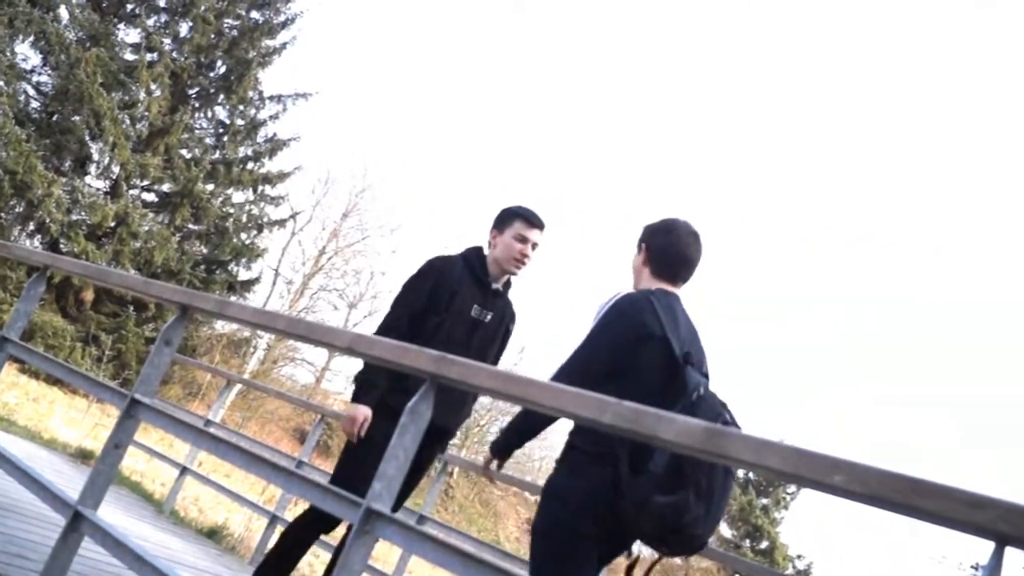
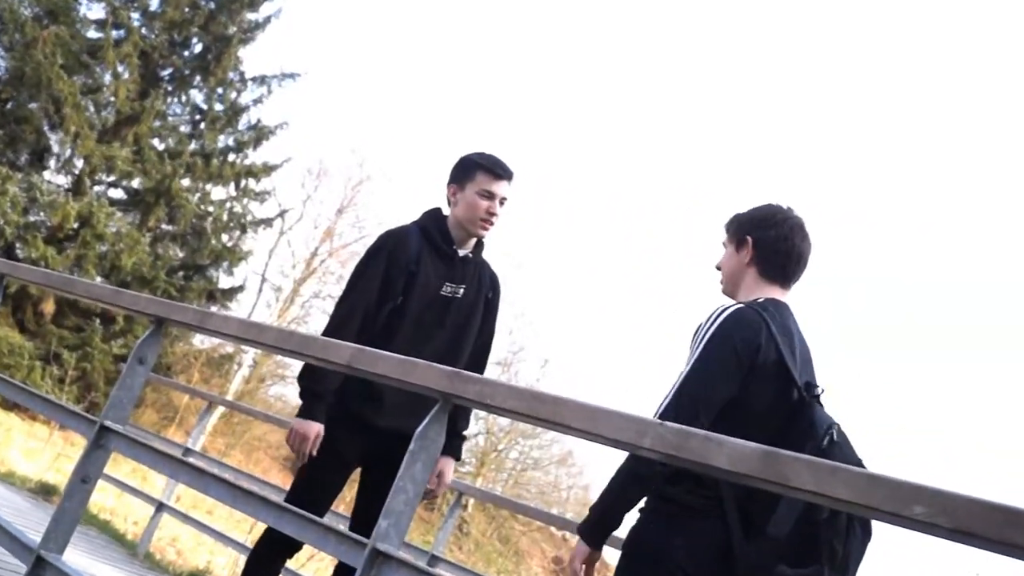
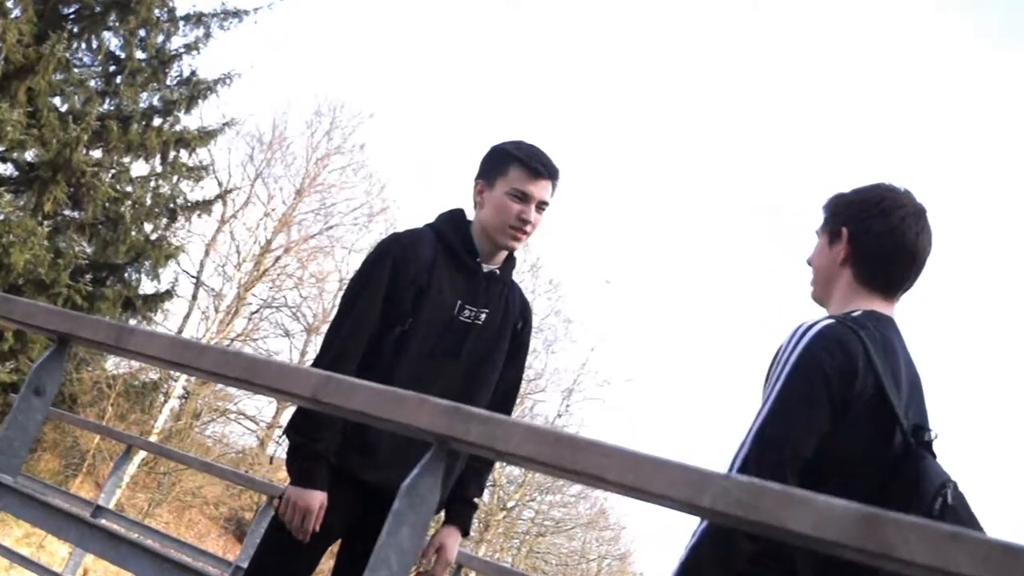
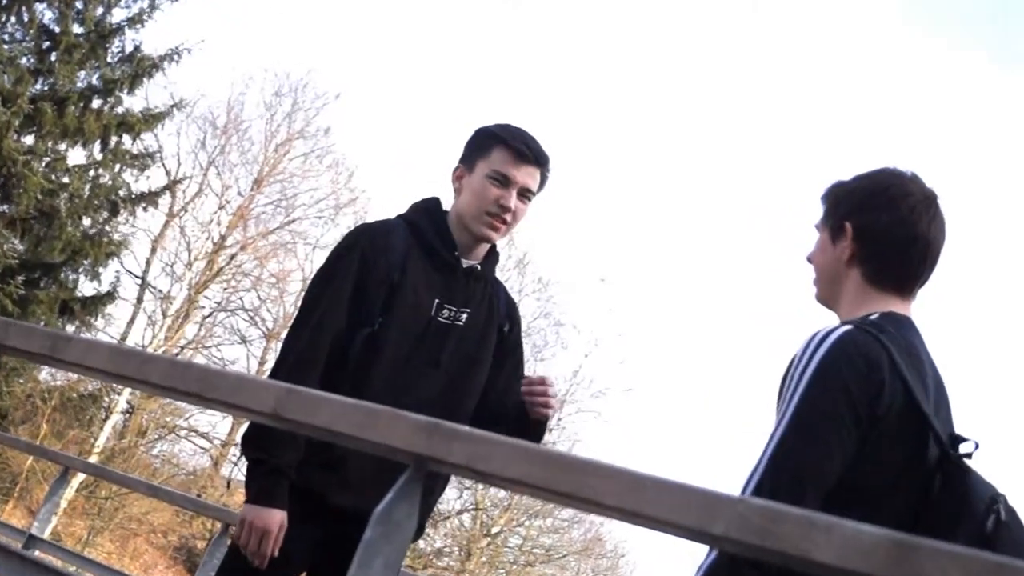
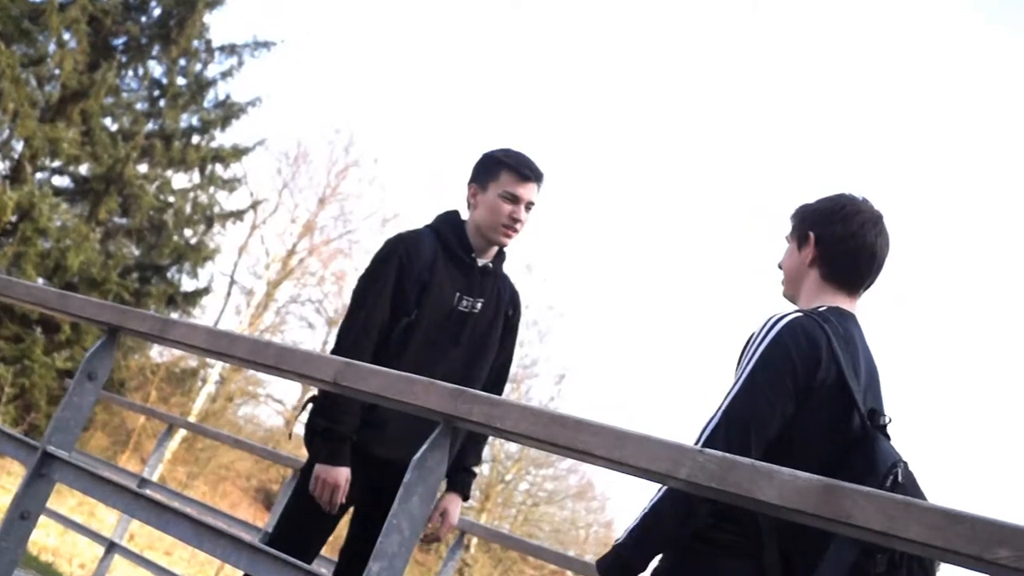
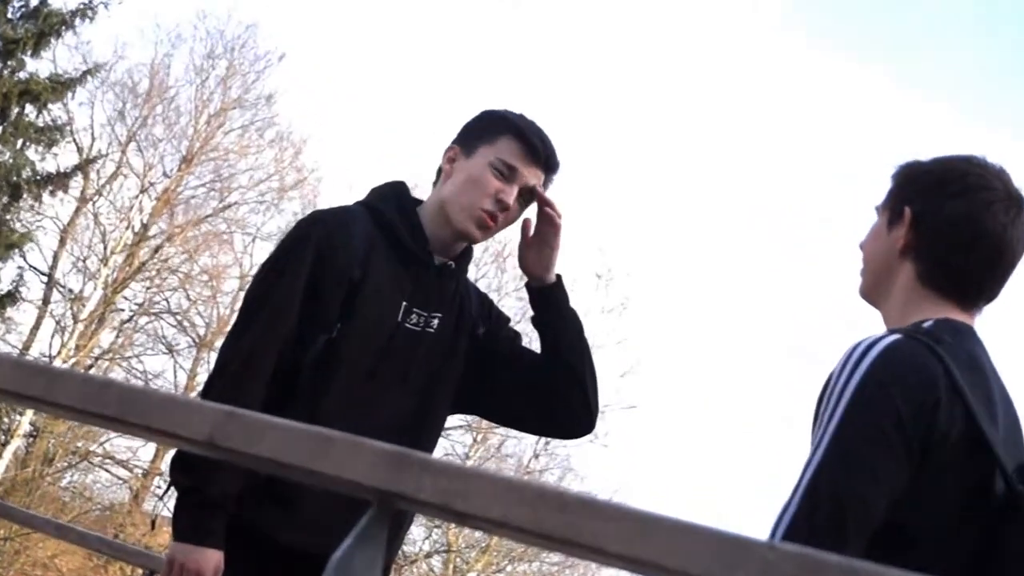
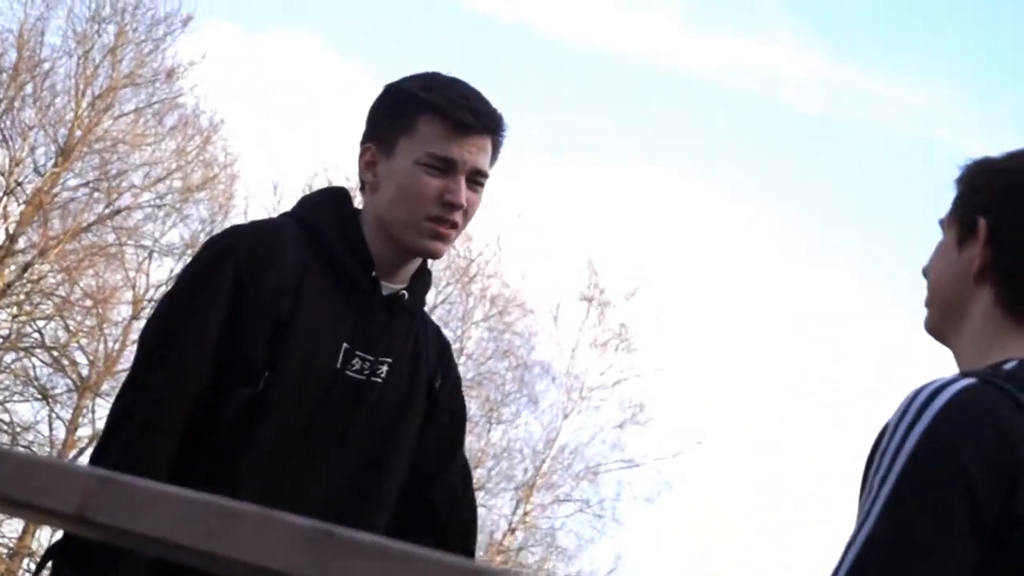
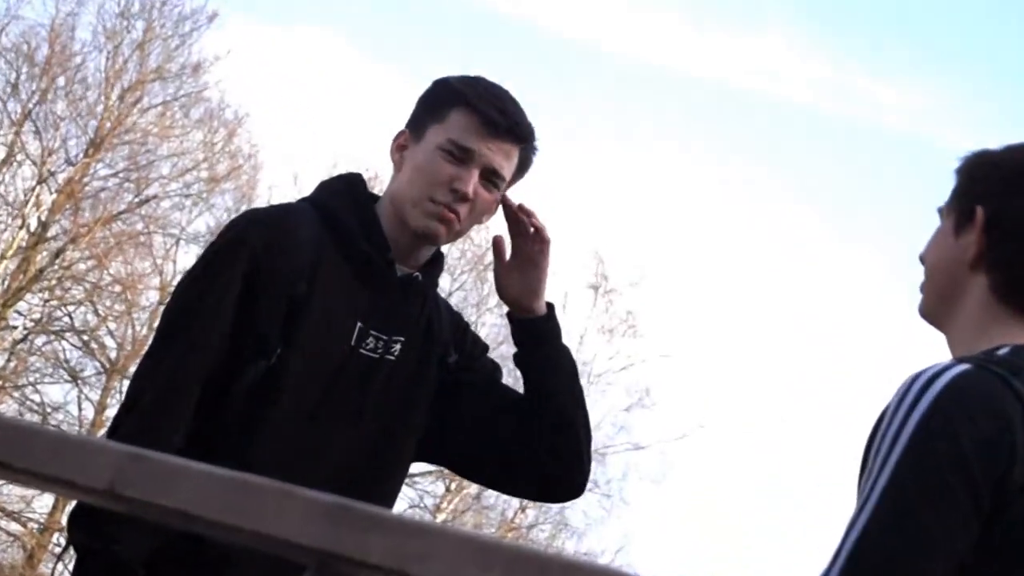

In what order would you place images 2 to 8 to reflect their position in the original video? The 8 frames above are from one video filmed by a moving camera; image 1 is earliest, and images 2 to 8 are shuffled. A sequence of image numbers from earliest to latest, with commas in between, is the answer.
2, 5, 3, 4, 6, 8, 7
